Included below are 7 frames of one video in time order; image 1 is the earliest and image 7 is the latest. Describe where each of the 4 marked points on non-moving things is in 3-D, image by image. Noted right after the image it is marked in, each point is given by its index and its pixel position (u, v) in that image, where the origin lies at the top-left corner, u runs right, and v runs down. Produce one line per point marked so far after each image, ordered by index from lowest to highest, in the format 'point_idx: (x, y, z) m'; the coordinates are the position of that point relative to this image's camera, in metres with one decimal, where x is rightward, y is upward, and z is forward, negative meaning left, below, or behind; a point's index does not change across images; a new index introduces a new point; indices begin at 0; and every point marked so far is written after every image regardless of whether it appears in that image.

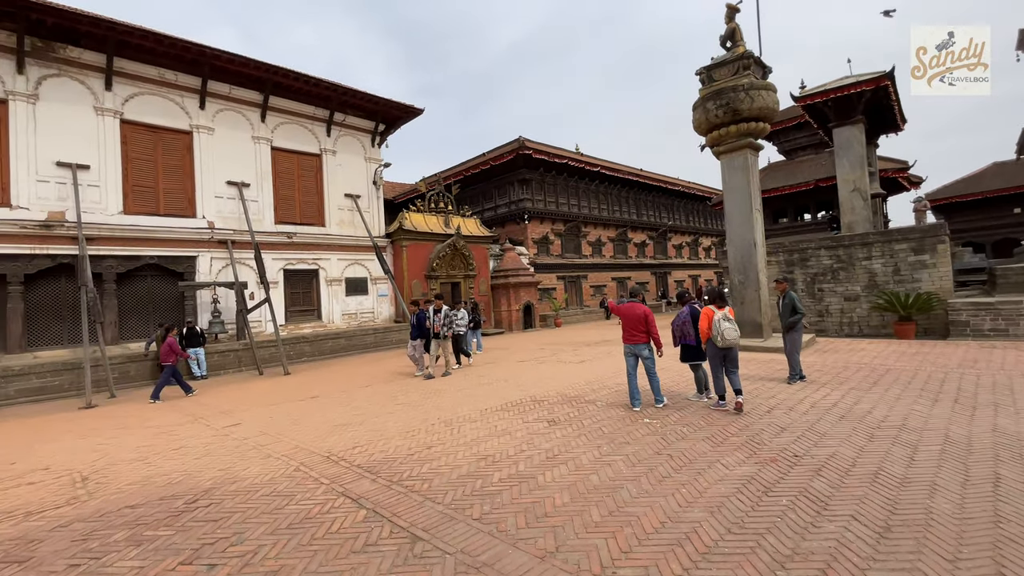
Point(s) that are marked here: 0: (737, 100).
0: (+4.6, +3.9, +10.0) m
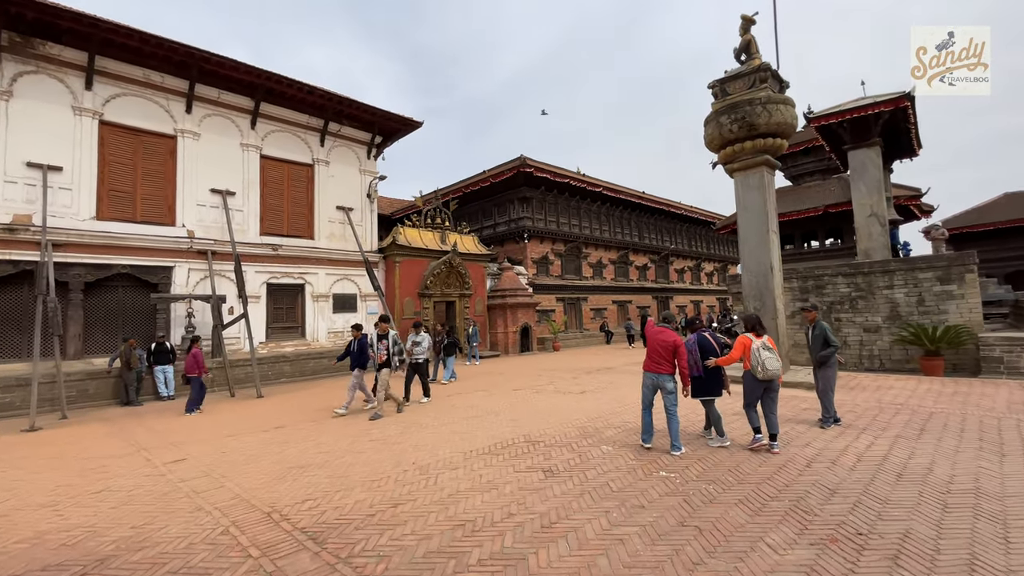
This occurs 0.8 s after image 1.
0: (+4.7, +3.4, +9.4) m
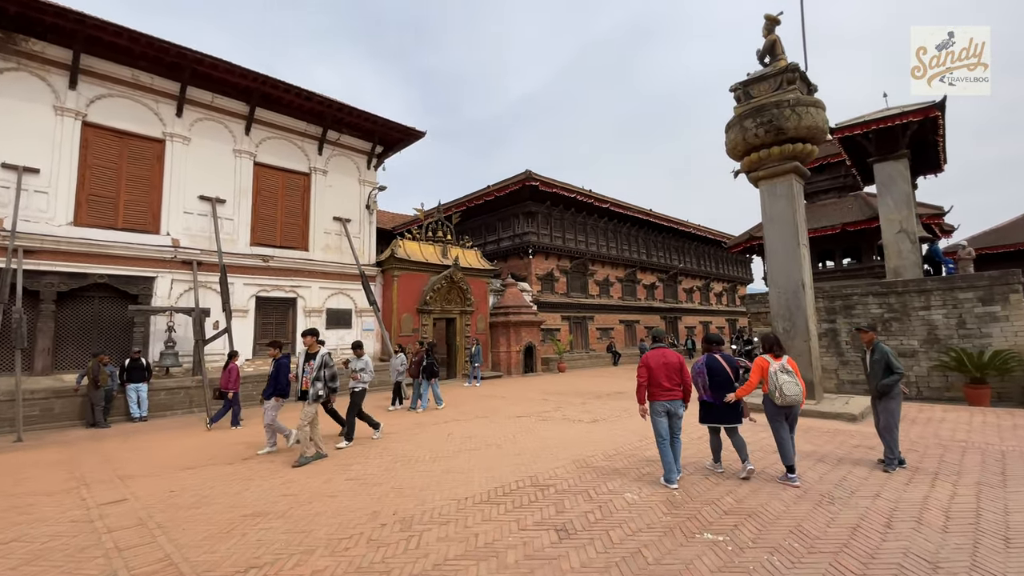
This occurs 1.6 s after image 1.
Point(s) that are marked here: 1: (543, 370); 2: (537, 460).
0: (+4.8, +3.0, +8.6) m
1: (+1.3, -3.4, +19.9) m
2: (+0.3, -2.0, +5.5) m
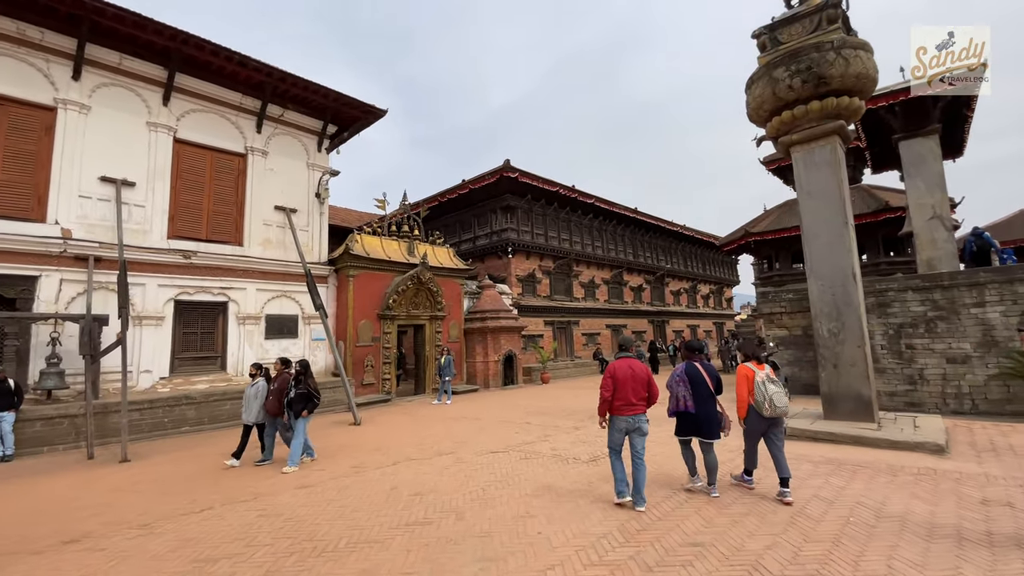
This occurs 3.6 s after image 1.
0: (+4.4, +3.1, +6.8) m
1: (+0.5, -3.4, +17.8) m
2: (0.0, -1.8, +3.5) m
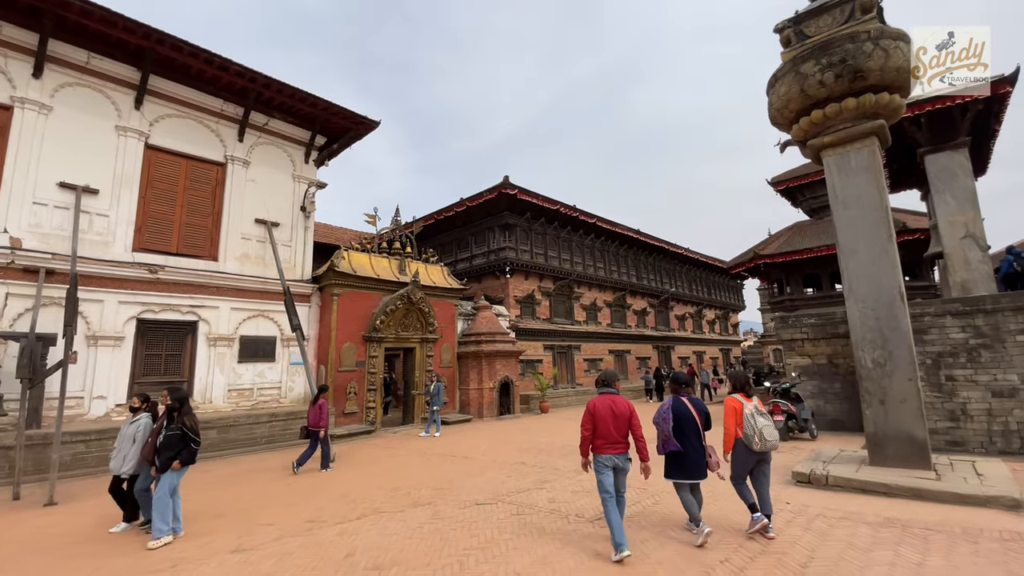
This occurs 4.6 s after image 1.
0: (+4.3, +2.9, +6.0) m
1: (+0.4, -4.2, +16.7) m
2: (-0.1, -1.9, +2.4) m
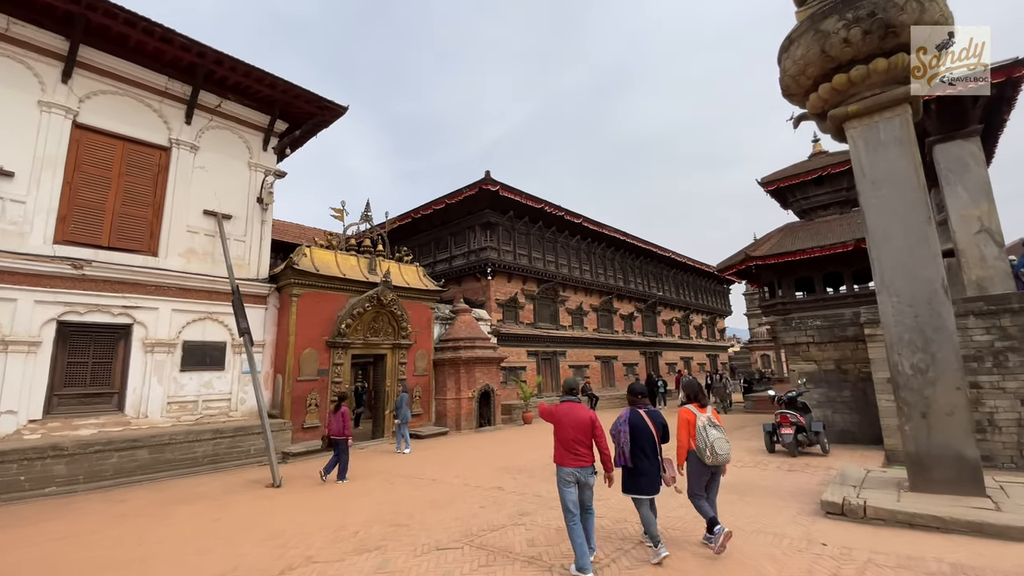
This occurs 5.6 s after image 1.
0: (+4.0, +3.0, +5.1) m
1: (-0.2, -4.3, +15.6) m
2: (-0.3, -1.8, +1.4) m
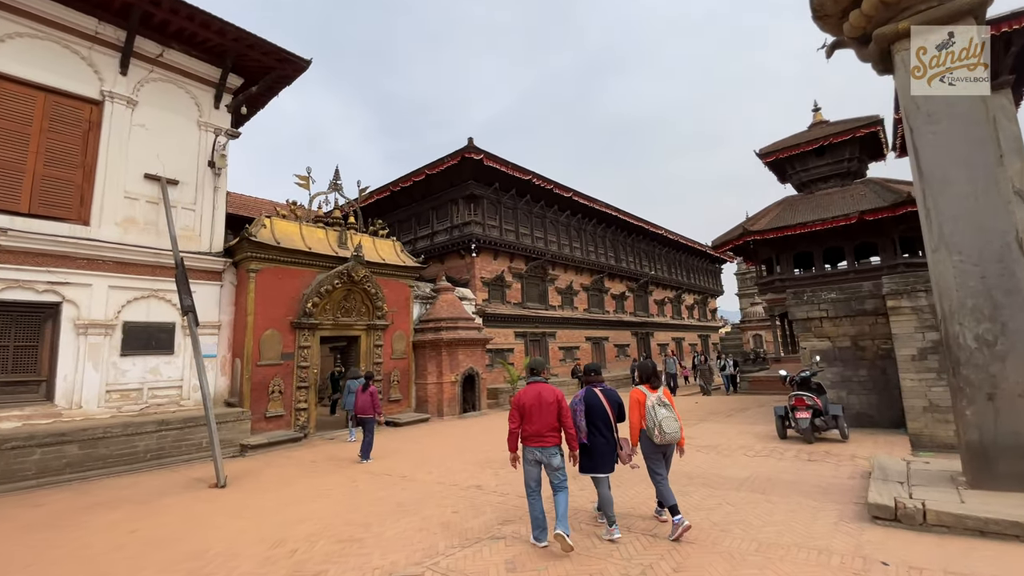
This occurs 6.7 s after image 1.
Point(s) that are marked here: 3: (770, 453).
0: (+3.8, +3.3, +4.1) m
1: (-0.6, -3.6, +14.7) m
2: (-0.4, -1.5, +0.4) m
3: (+3.6, -2.3, +6.7) m
